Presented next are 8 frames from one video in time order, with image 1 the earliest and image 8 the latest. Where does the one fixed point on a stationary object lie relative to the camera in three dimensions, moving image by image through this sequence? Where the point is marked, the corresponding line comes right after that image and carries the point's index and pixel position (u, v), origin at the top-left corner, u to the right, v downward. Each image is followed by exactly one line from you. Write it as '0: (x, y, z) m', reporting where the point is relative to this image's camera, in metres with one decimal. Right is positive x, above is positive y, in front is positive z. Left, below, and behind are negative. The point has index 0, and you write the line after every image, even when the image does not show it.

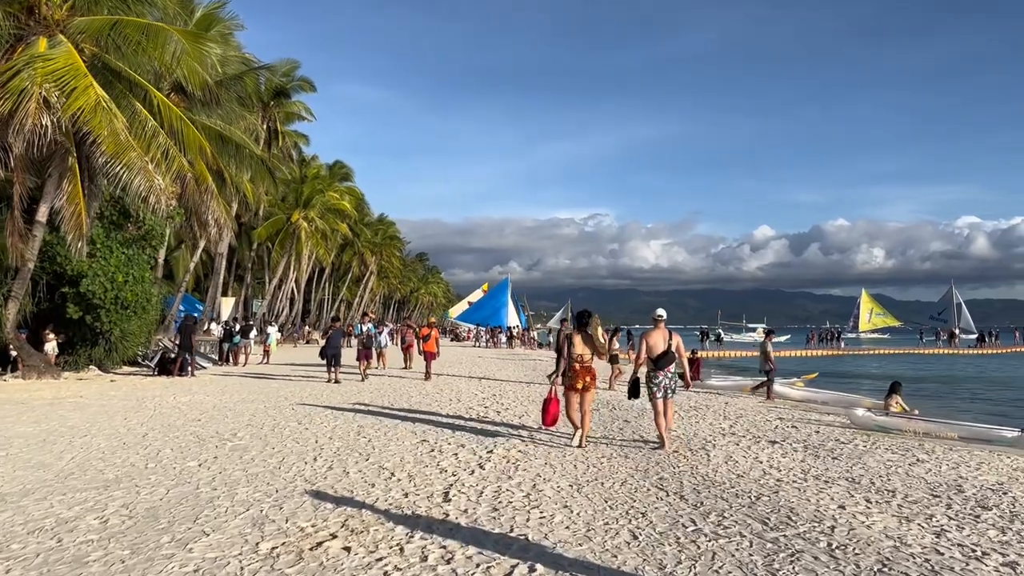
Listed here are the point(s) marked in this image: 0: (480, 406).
0: (-0.6, -2.3, +16.6) m
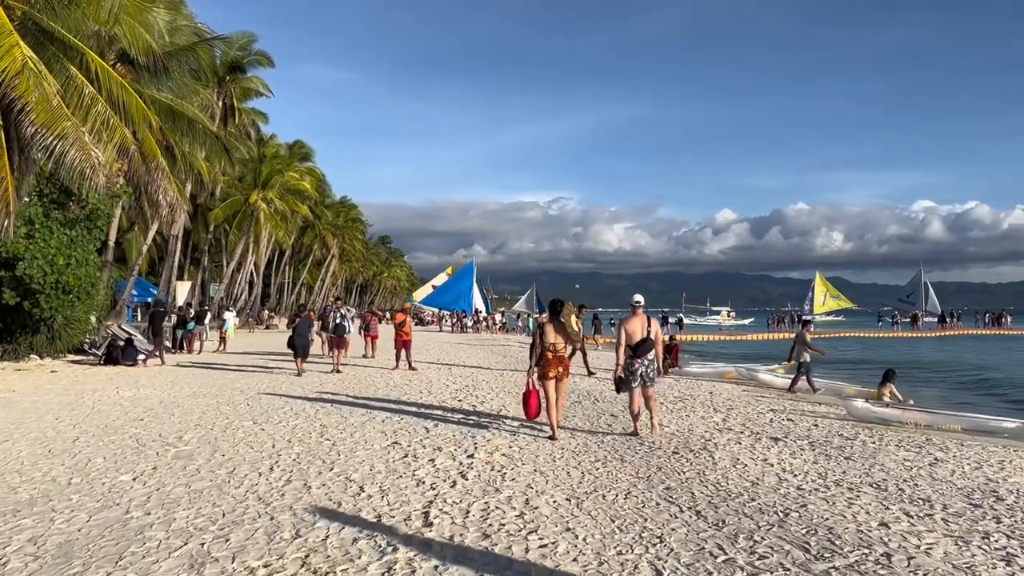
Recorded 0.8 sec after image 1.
0: (-1.1, -2.0, +15.6) m
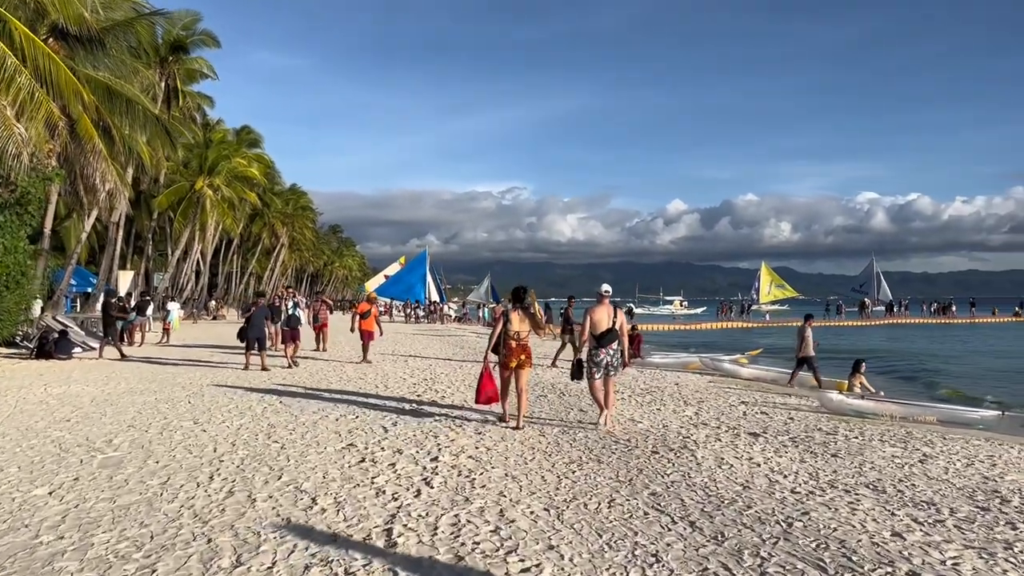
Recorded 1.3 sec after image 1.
0: (-1.8, -1.8, +14.8) m
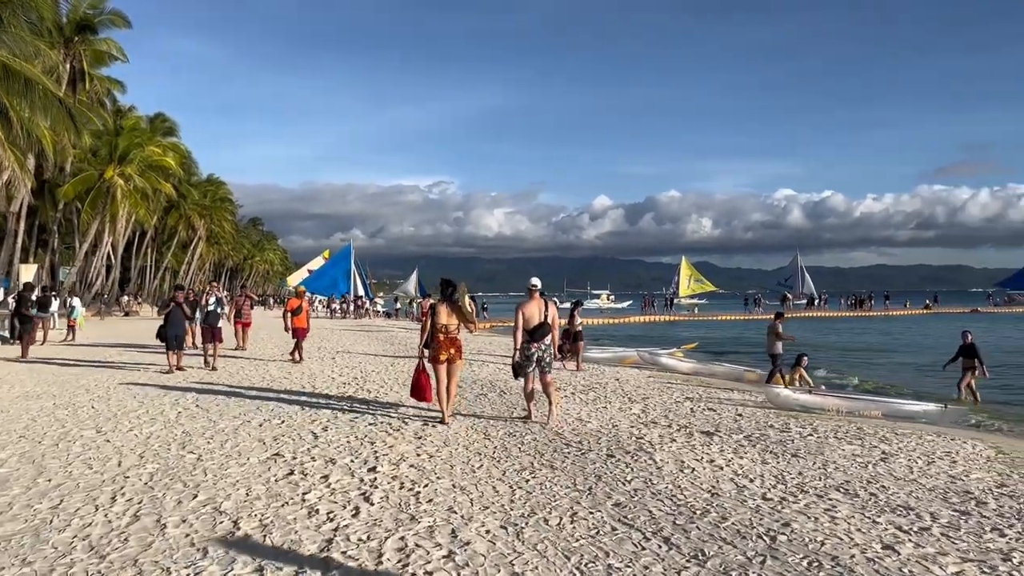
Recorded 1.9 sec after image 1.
0: (-2.9, -1.7, +14.0) m
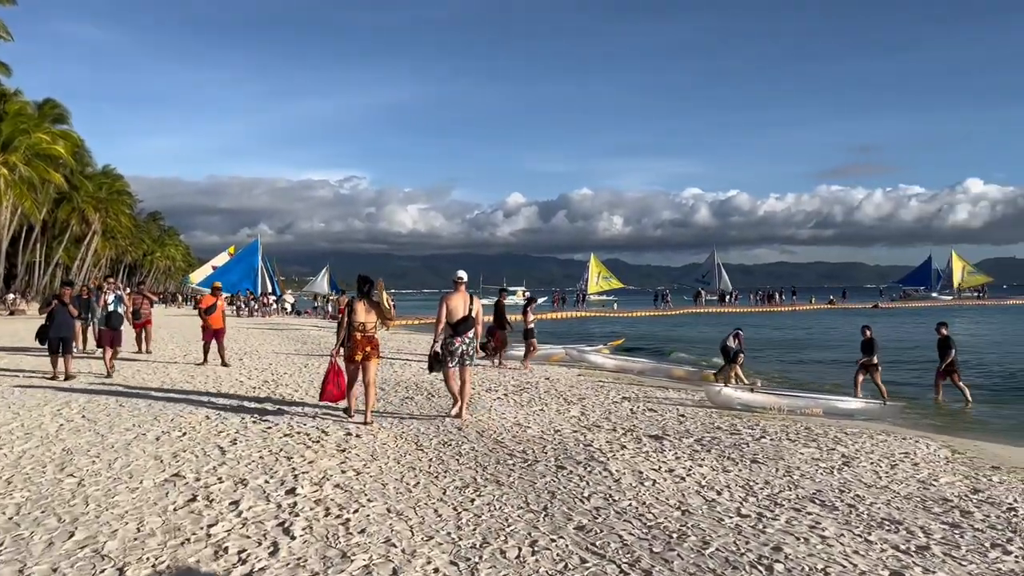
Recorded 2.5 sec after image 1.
0: (-4.0, -1.6, +12.8) m
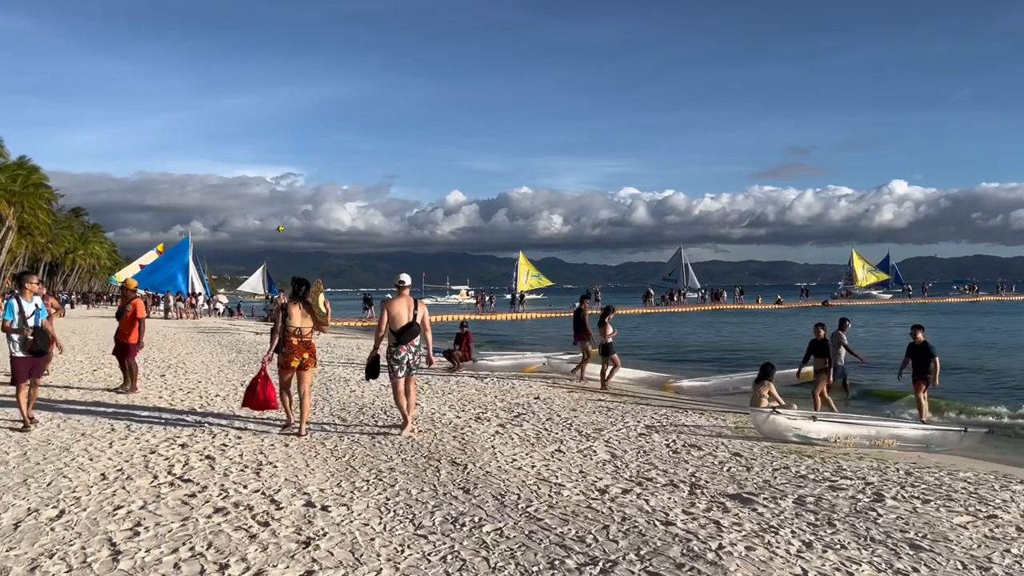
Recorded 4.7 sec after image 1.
0: (-4.1, -1.6, +10.1) m
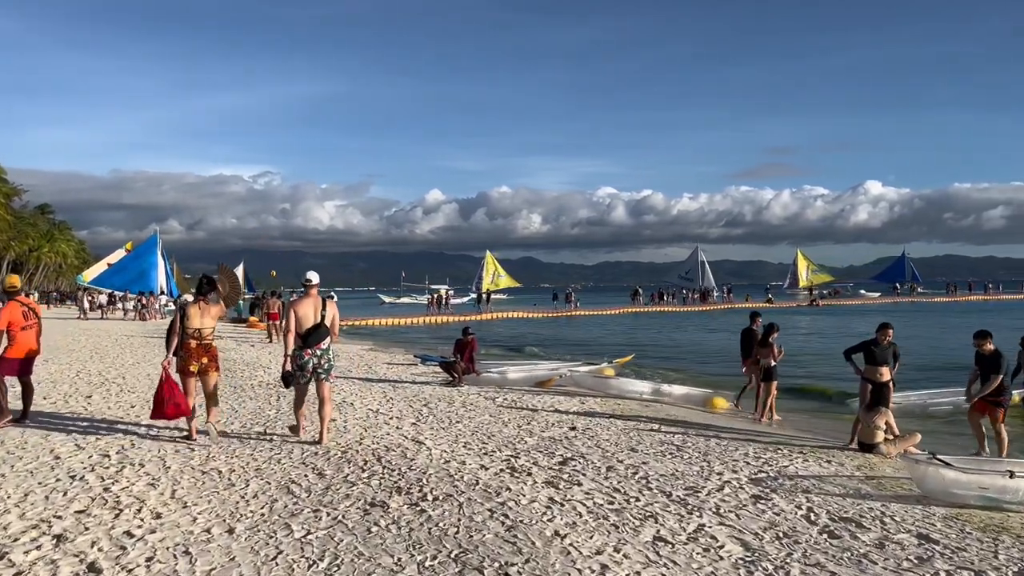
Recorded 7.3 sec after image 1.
0: (-3.7, -1.6, +7.1) m
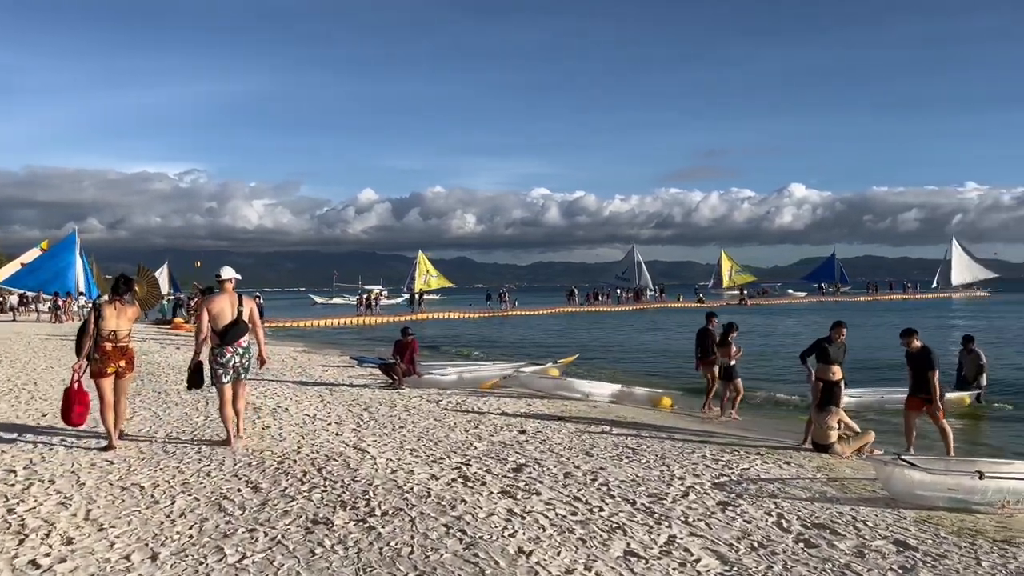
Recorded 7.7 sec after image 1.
0: (-4.1, -1.6, +6.4) m
